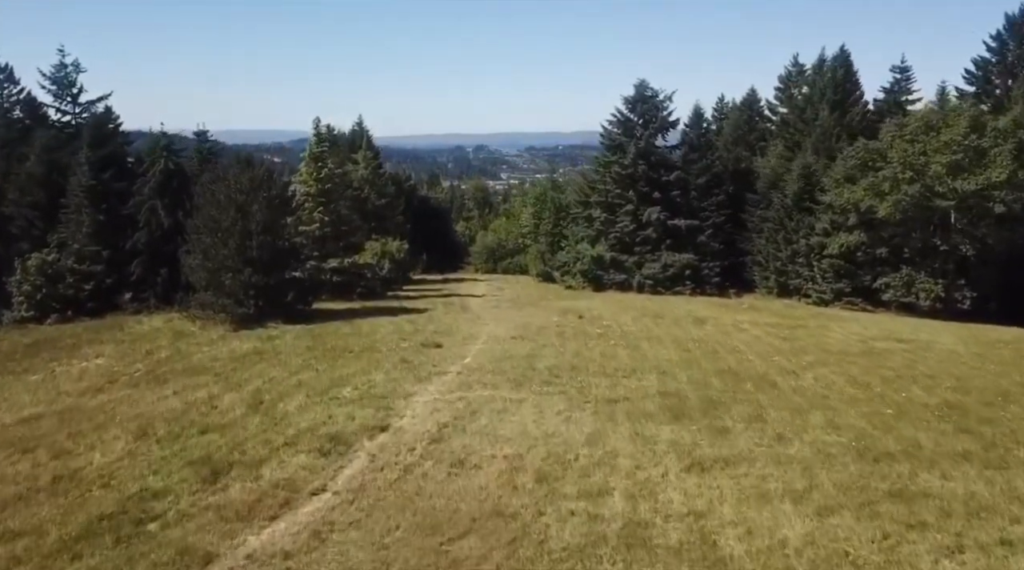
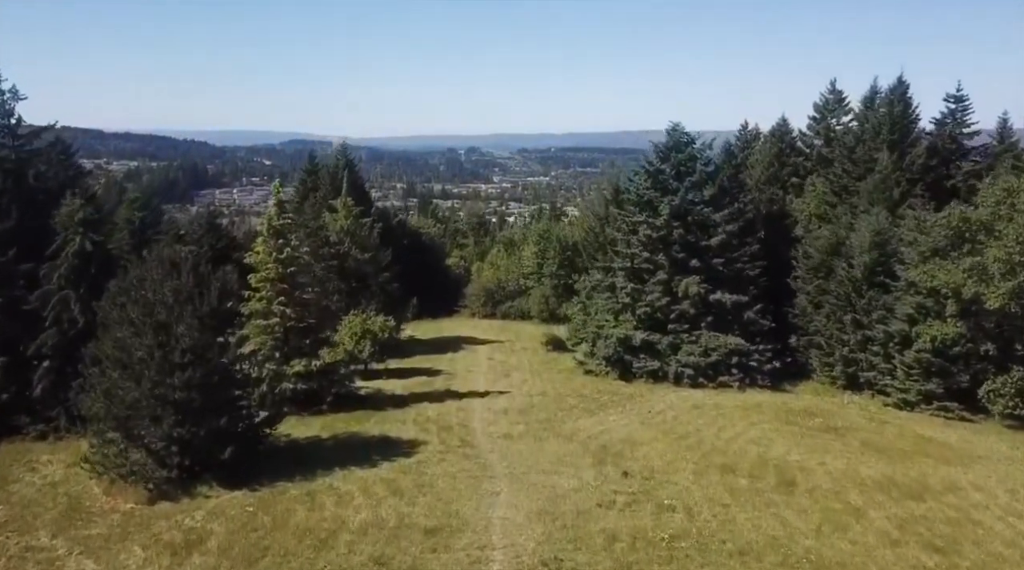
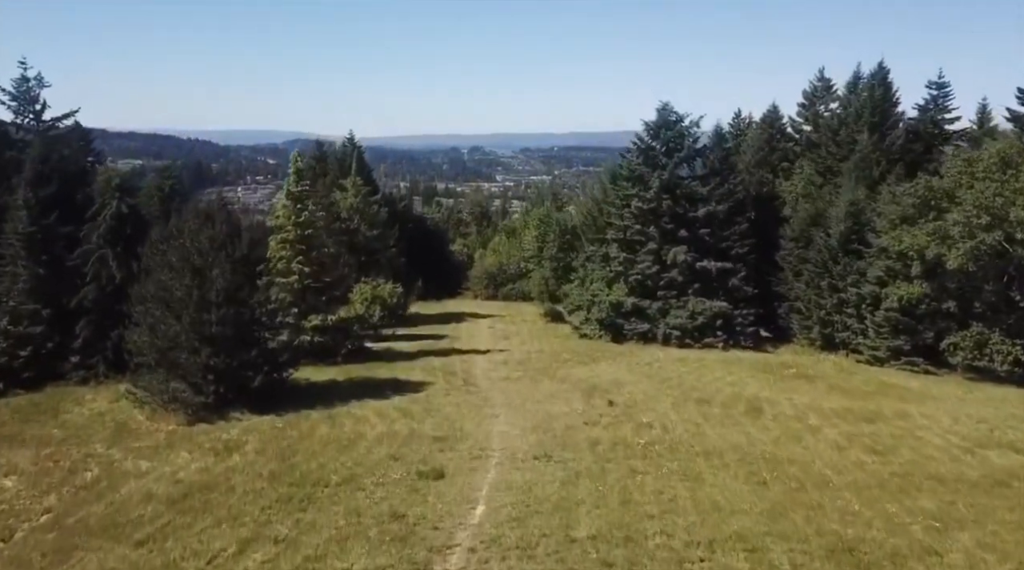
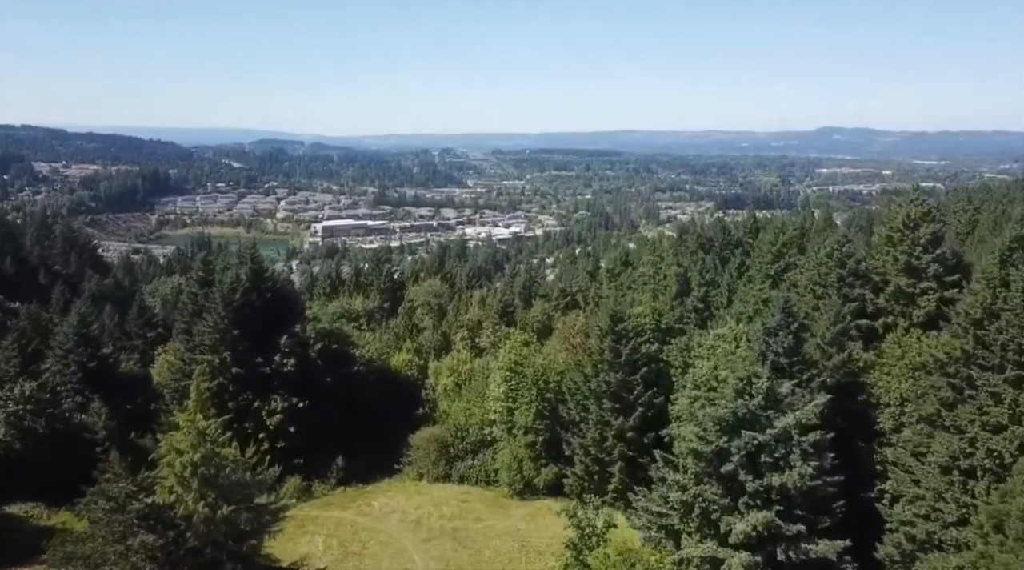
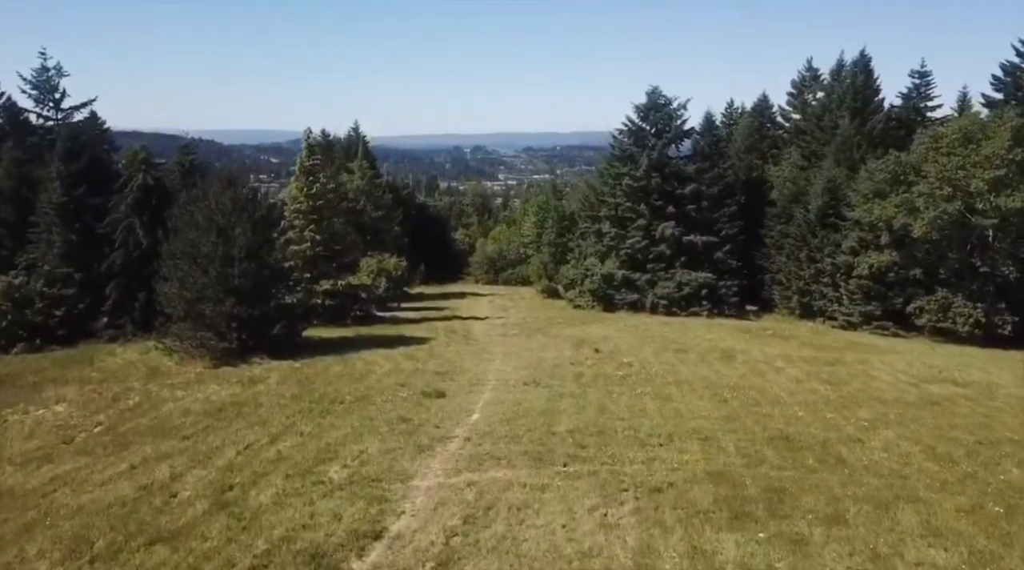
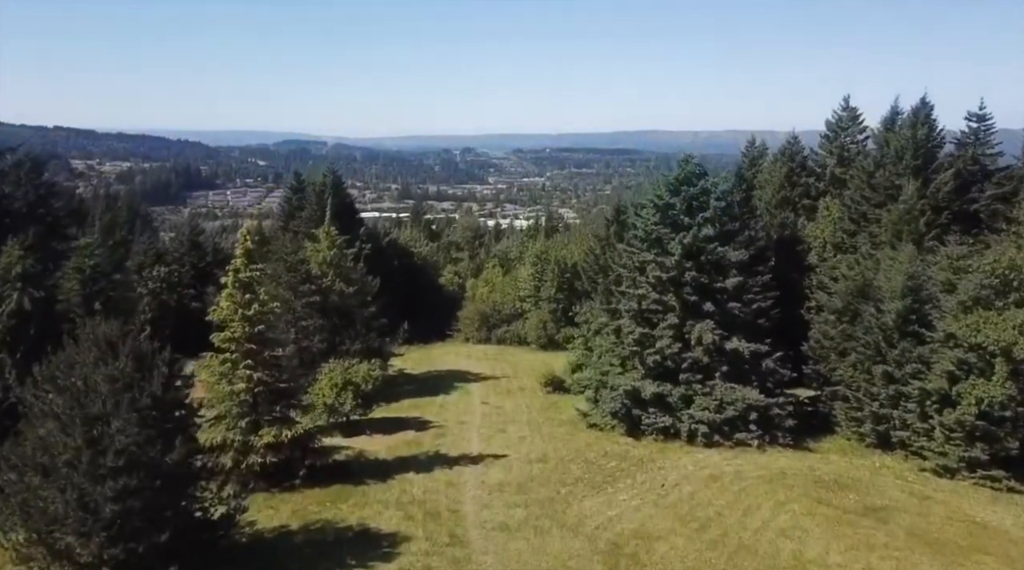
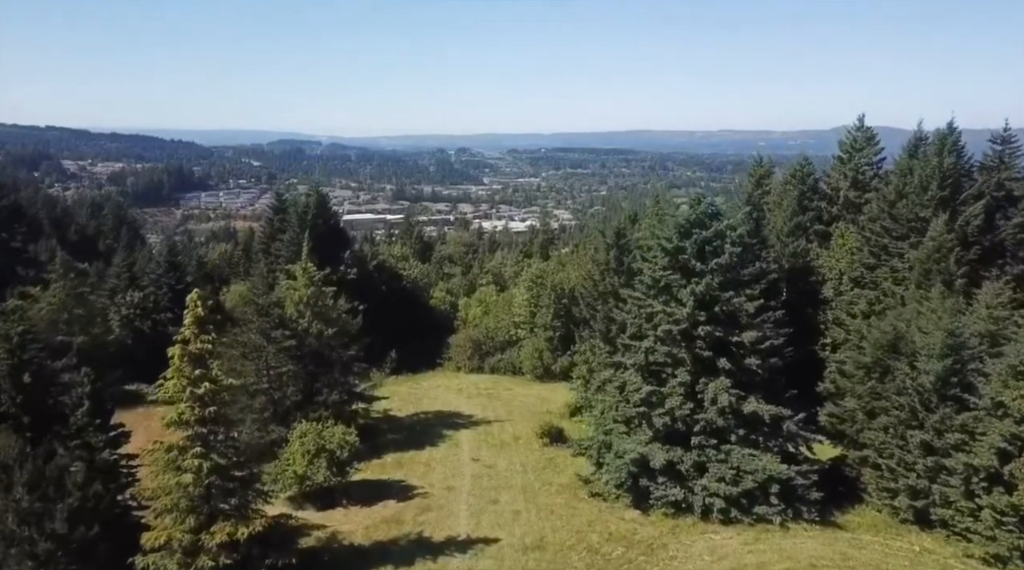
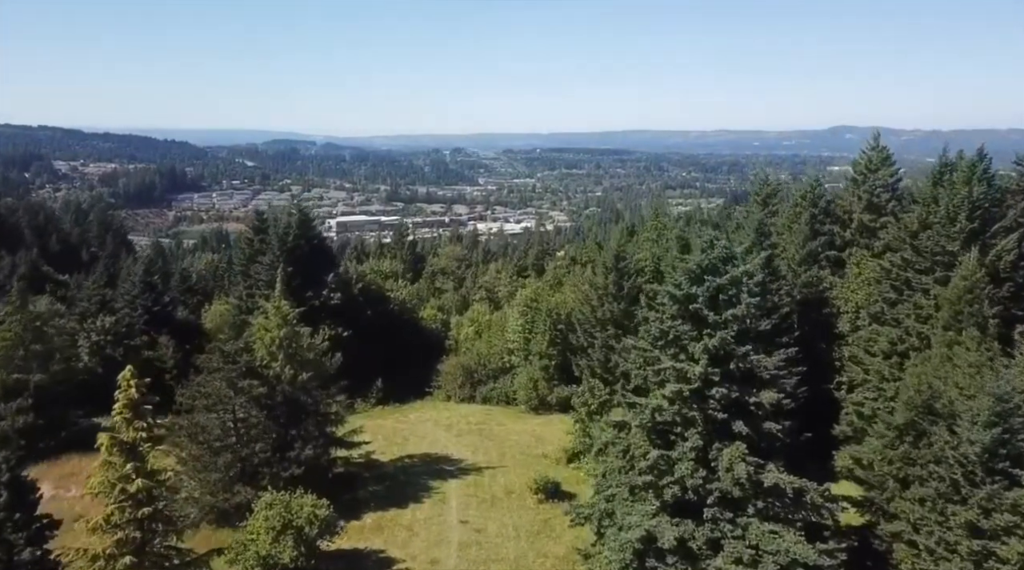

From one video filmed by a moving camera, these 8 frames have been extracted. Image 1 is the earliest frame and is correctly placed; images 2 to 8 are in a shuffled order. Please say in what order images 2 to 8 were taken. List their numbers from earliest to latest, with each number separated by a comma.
5, 3, 2, 6, 7, 8, 4
